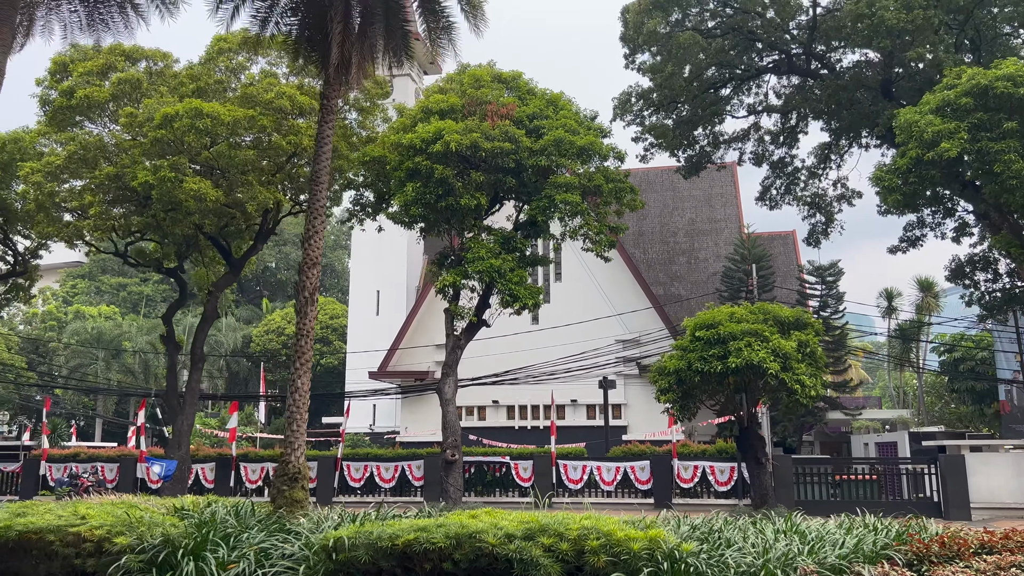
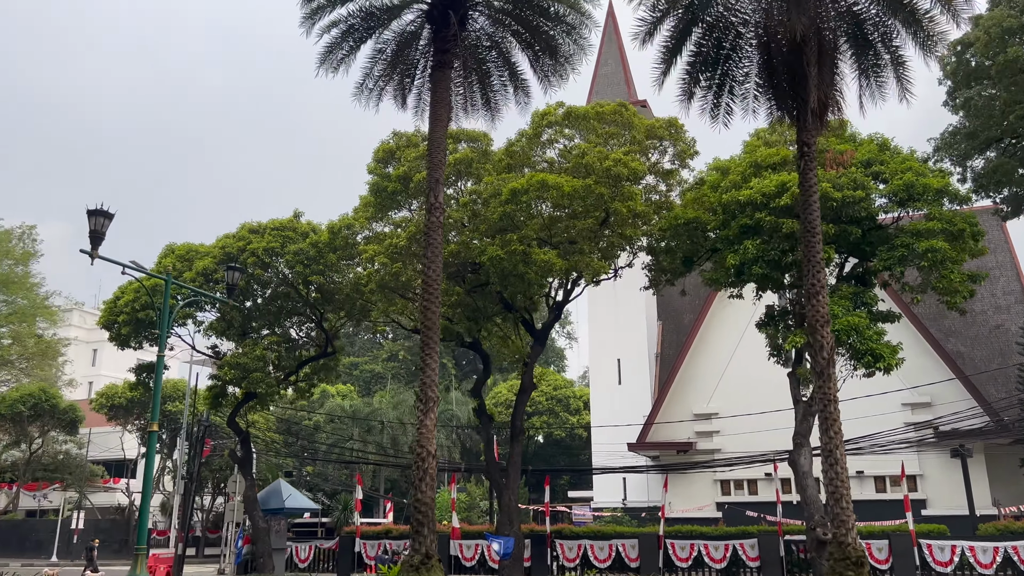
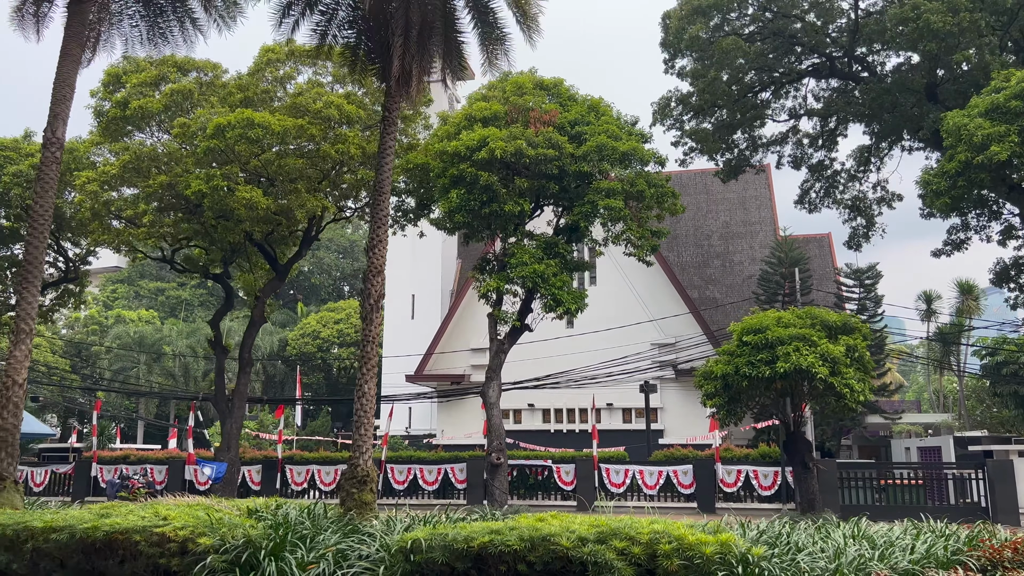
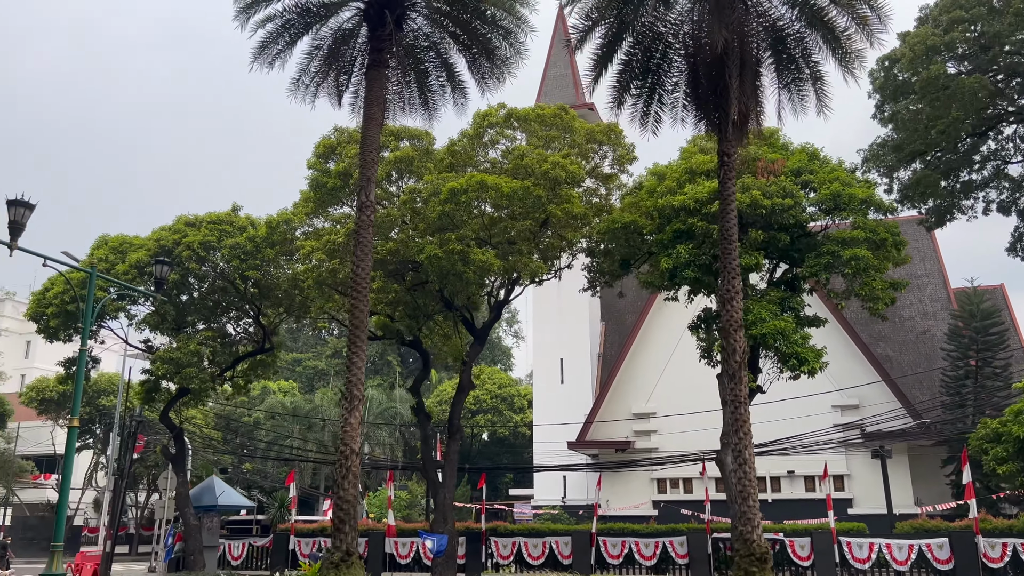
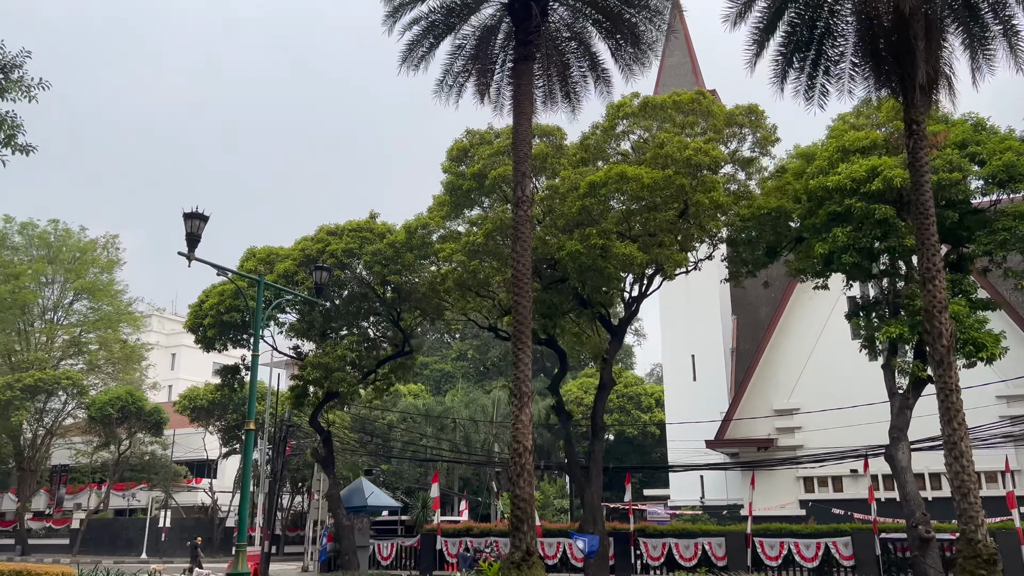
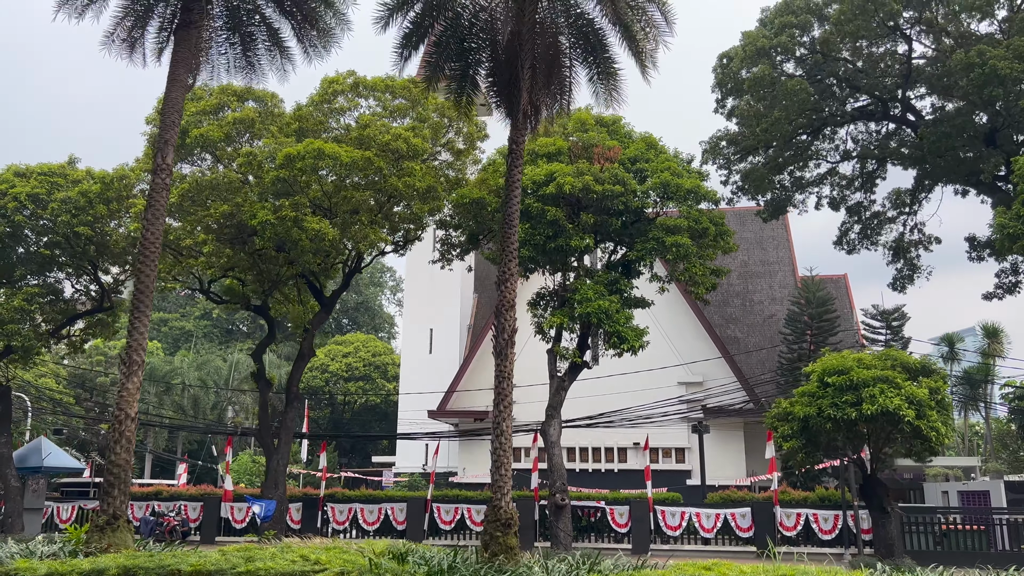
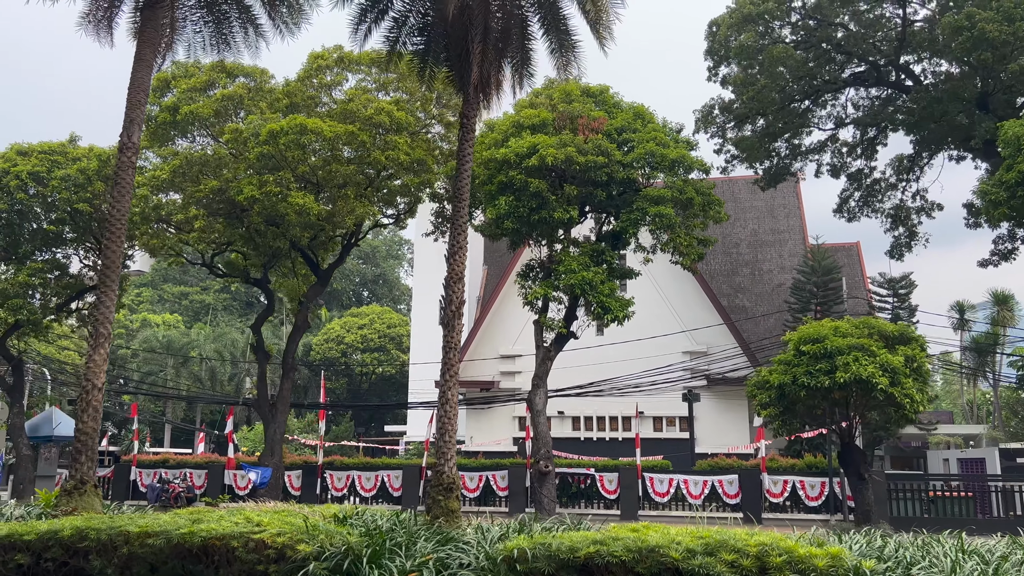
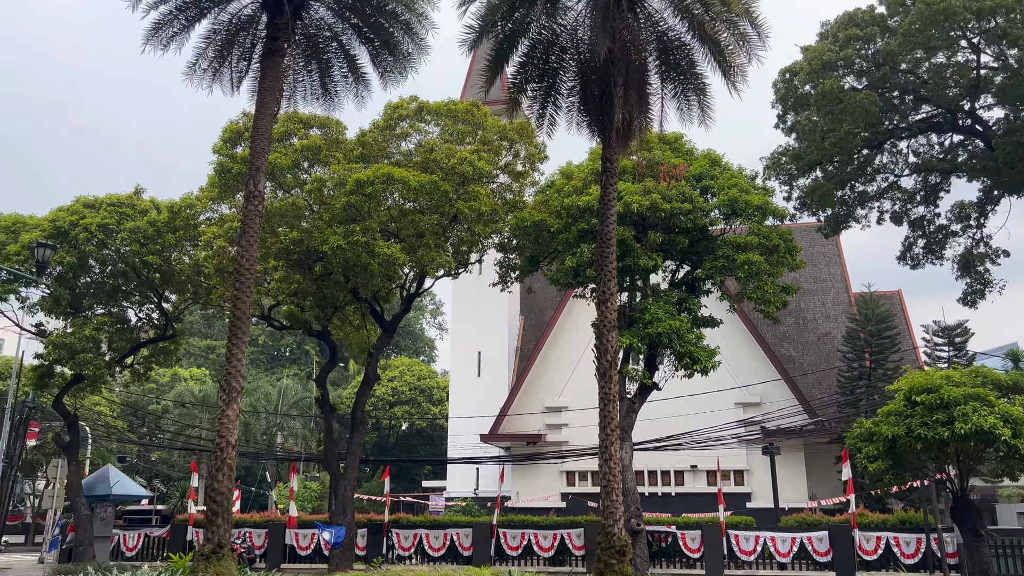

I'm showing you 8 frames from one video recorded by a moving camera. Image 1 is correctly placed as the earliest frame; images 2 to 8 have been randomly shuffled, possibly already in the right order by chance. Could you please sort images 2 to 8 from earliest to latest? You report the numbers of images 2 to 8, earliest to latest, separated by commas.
3, 7, 6, 8, 4, 2, 5
